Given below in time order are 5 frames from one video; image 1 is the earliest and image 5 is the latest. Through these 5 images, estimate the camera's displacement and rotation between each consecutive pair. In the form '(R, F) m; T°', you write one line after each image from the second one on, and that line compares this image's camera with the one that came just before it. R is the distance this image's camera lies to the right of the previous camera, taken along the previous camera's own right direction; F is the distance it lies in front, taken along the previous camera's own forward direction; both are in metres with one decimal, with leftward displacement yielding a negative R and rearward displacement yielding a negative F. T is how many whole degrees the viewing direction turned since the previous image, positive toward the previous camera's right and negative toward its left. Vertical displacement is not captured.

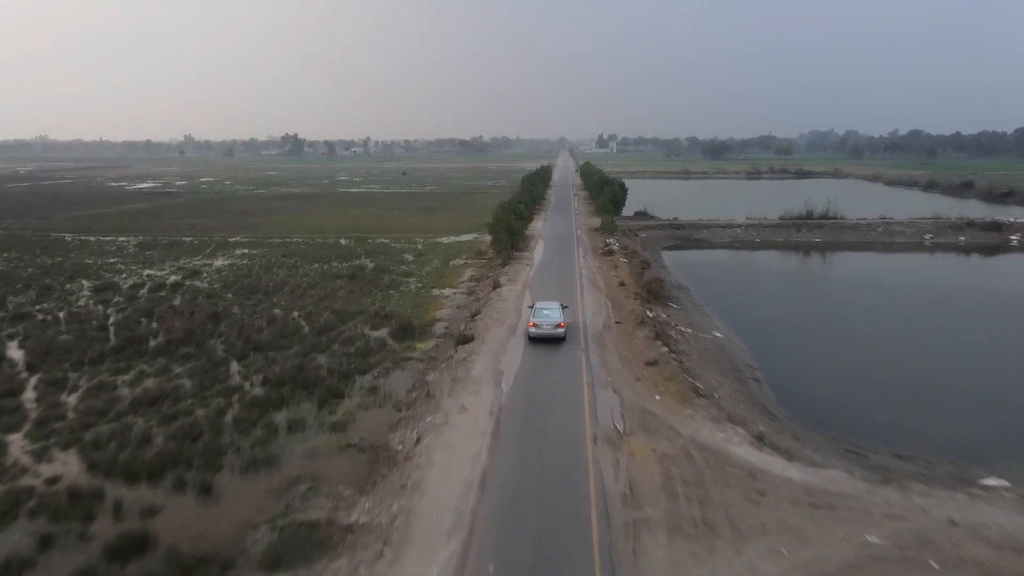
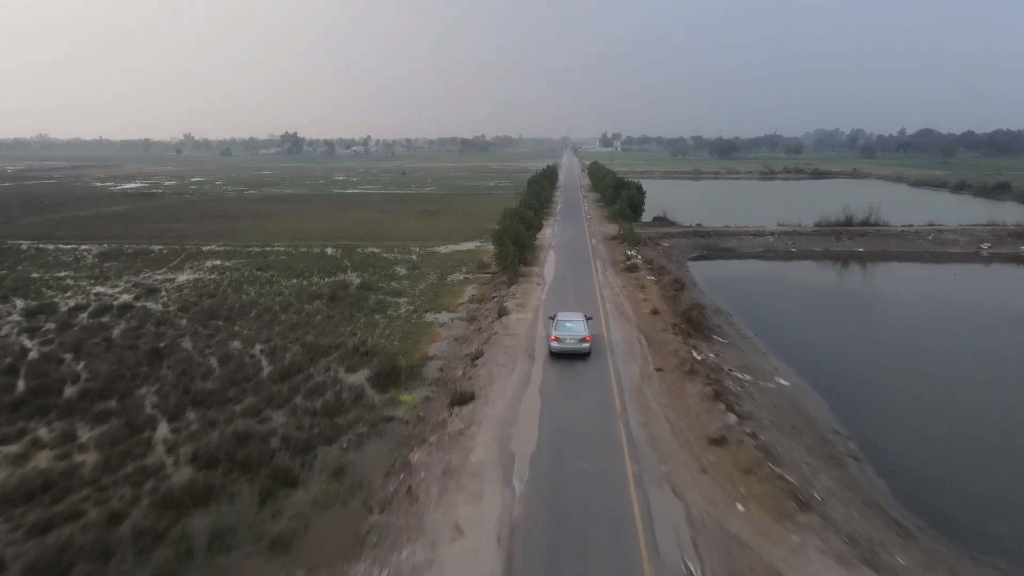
(-0.3, +5.5) m; 0°
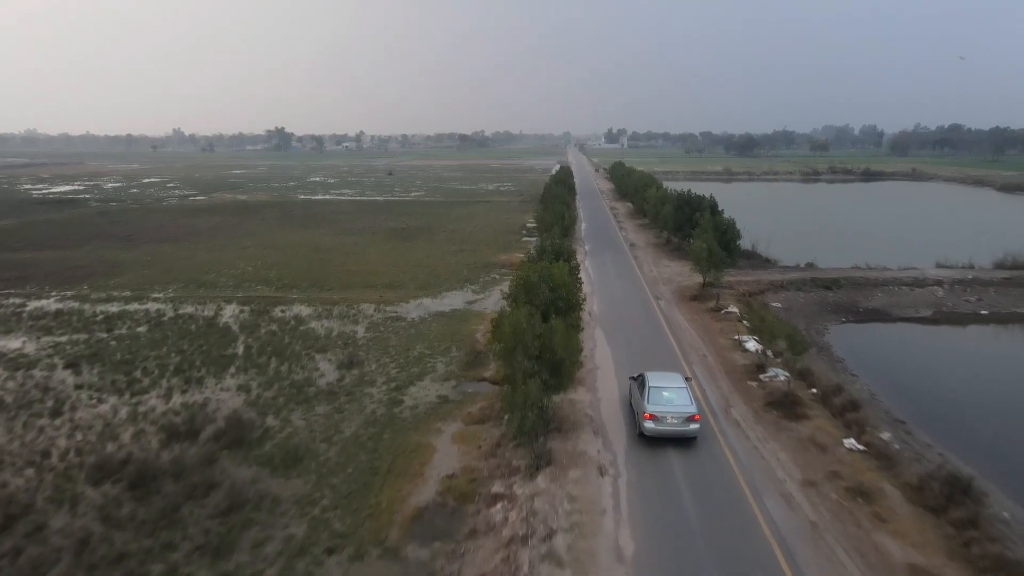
(-0.5, +17.9) m; 0°
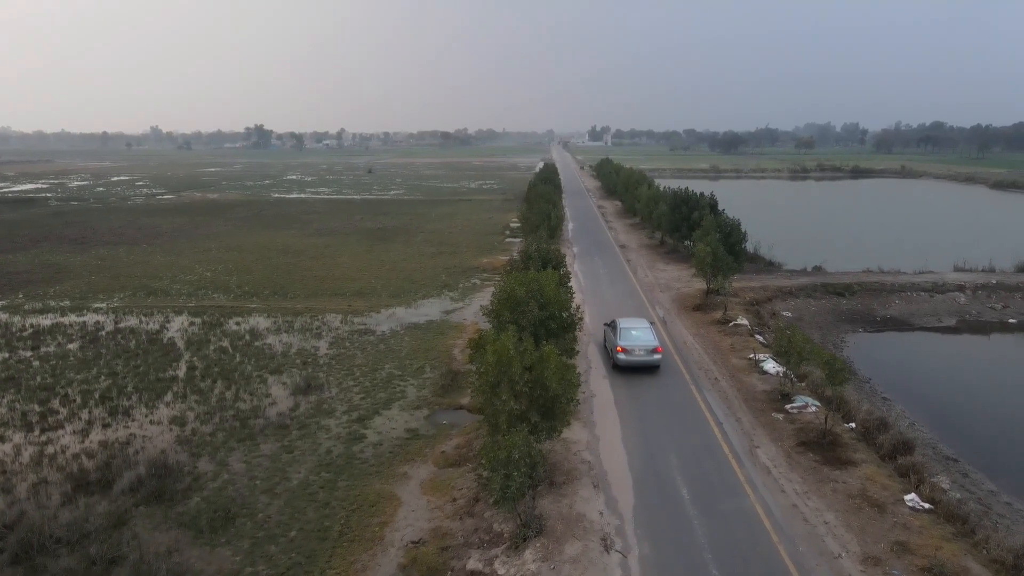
(+0.1, +2.9) m; +1°
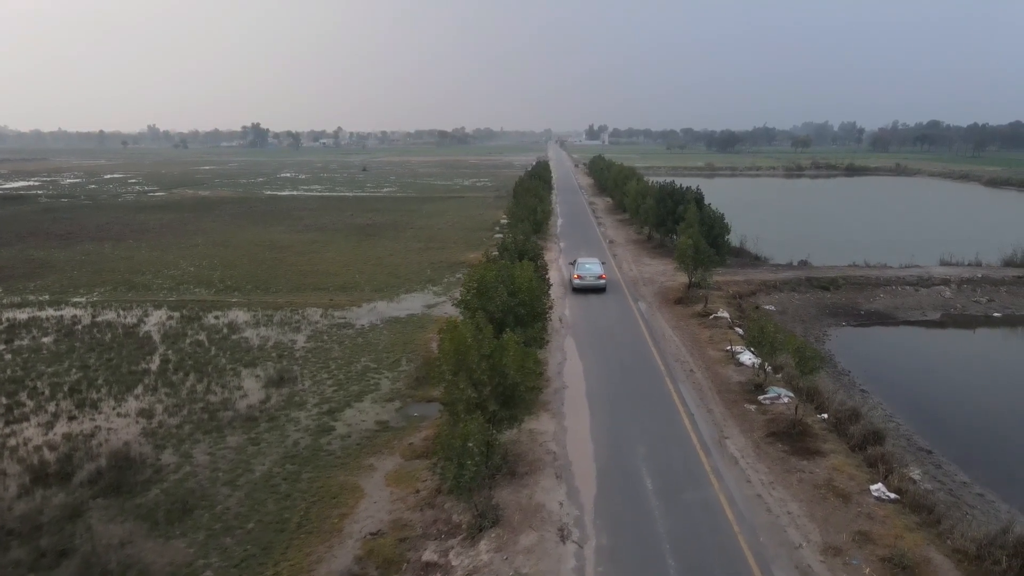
(+0.6, +0.2) m; 0°
